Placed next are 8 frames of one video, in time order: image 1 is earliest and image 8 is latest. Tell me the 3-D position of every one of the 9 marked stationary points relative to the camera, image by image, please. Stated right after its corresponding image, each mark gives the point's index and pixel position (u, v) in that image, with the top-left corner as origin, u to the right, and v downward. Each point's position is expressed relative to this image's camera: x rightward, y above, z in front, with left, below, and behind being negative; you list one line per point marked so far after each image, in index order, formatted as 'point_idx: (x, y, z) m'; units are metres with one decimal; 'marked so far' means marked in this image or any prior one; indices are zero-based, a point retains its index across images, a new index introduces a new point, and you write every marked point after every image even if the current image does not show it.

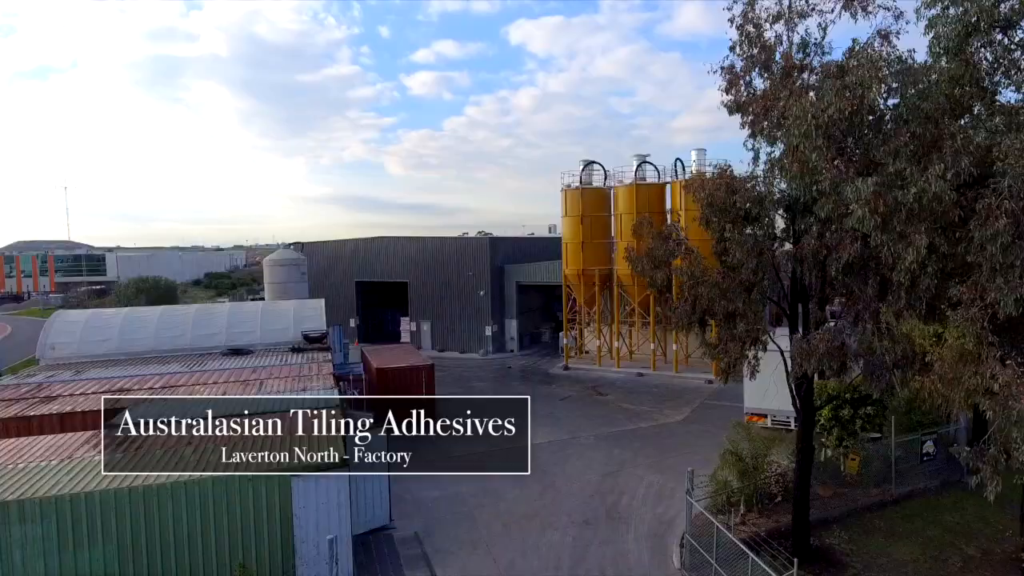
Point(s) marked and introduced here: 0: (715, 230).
0: (+2.1, +0.6, +11.0) m
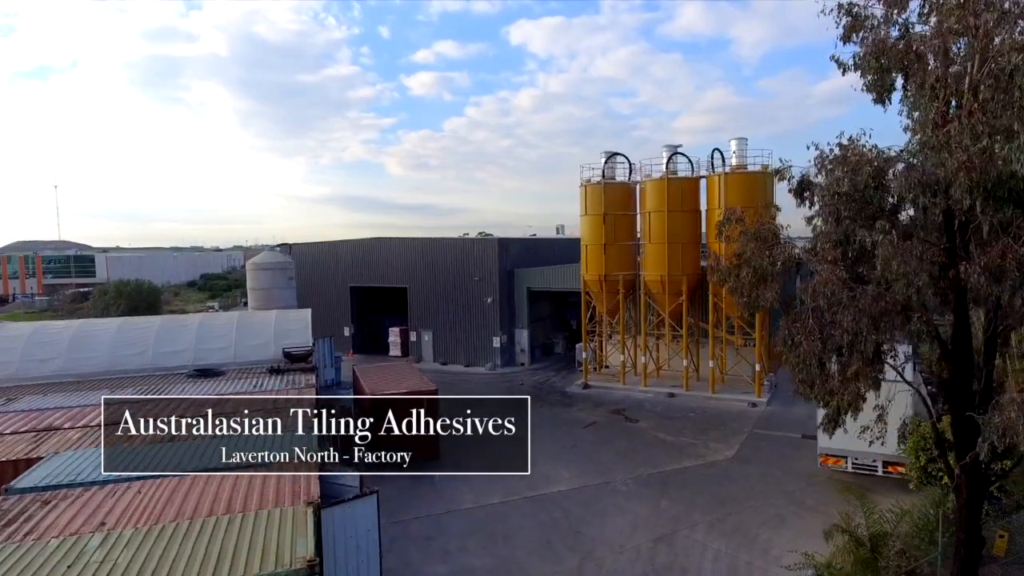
0: (+2.4, +0.4, +7.7) m
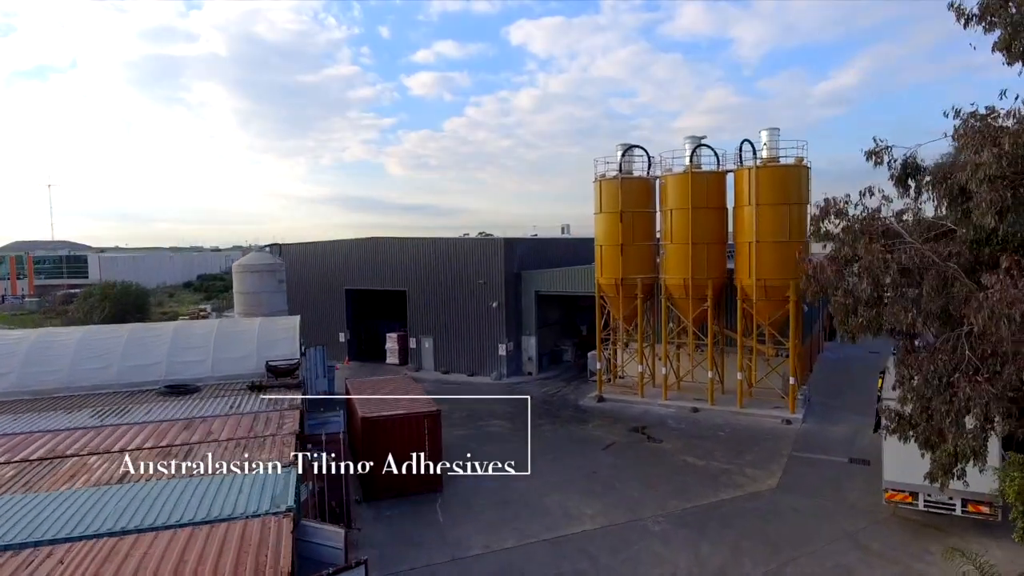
0: (+2.5, +0.3, +5.6) m
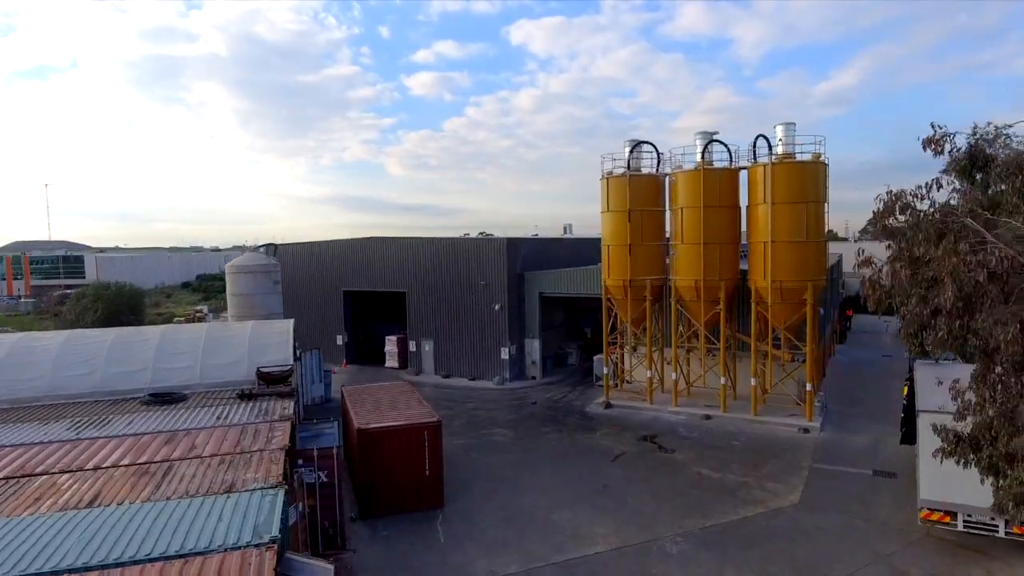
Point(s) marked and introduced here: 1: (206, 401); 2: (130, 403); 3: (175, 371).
0: (+2.6, +0.3, +4.7) m
1: (-4.4, -1.6, +15.6) m
2: (-5.5, -1.7, +15.5) m
3: (-5.2, -1.3, +16.7) m
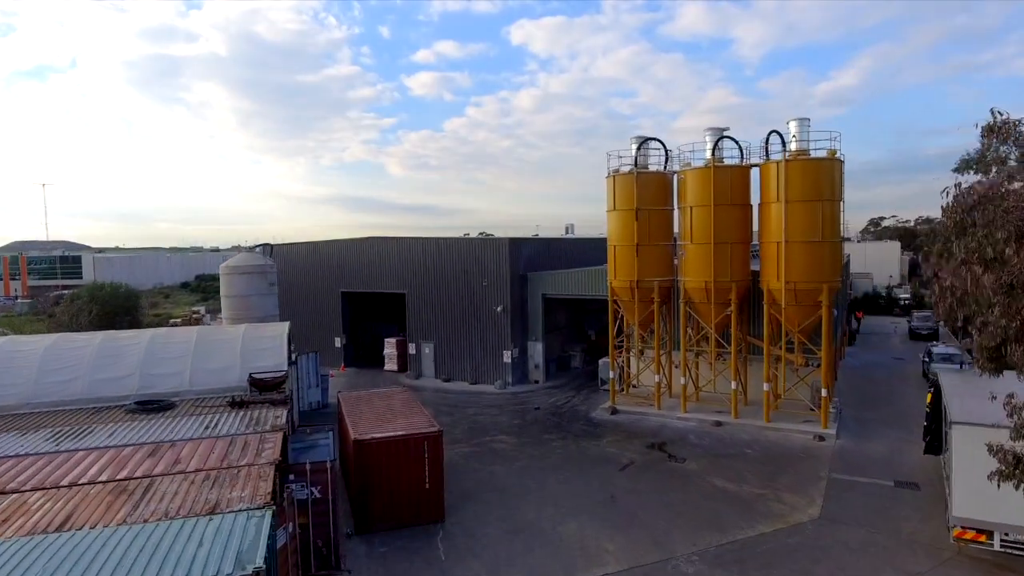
0: (+2.7, +0.3, +3.9) m
1: (-4.4, -1.7, +14.8) m
2: (-5.4, -1.7, +14.8) m
3: (-5.2, -1.3, +16.0) m
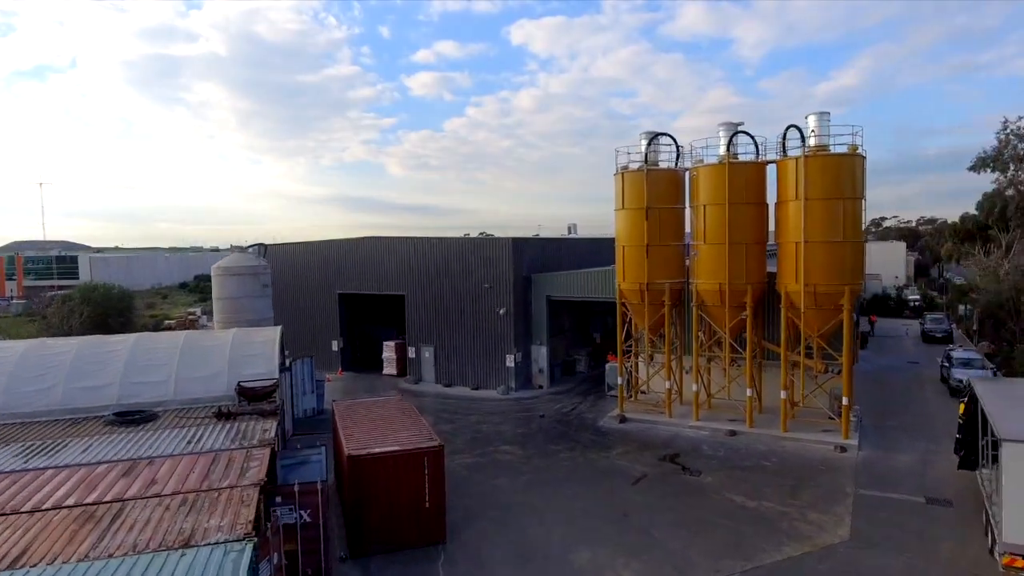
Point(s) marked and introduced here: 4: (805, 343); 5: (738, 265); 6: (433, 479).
0: (+2.8, +0.2, +3.0) m
1: (-4.3, -1.7, +13.9) m
2: (-5.4, -1.7, +13.8) m
3: (-5.1, -1.4, +15.0) m
4: (+5.1, -1.0, +18.8) m
5: (+4.0, +0.4, +19.2) m
6: (-0.9, -2.2, +12.5) m
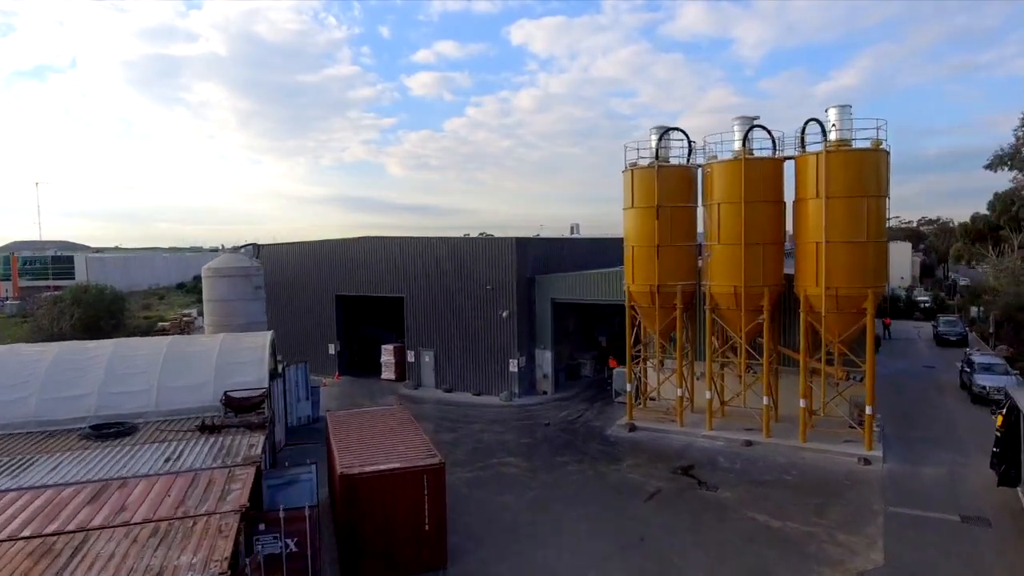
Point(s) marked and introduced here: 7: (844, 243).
0: (+2.8, +0.2, +2.0) m
1: (-4.2, -1.7, +12.9) m
2: (-5.3, -1.8, +12.8) m
3: (-5.0, -1.4, +14.0) m
4: (+5.2, -1.0, +17.8) m
5: (+4.1, +0.4, +18.2) m
6: (-0.8, -2.3, +11.5) m
7: (+5.3, +0.7, +17.1) m
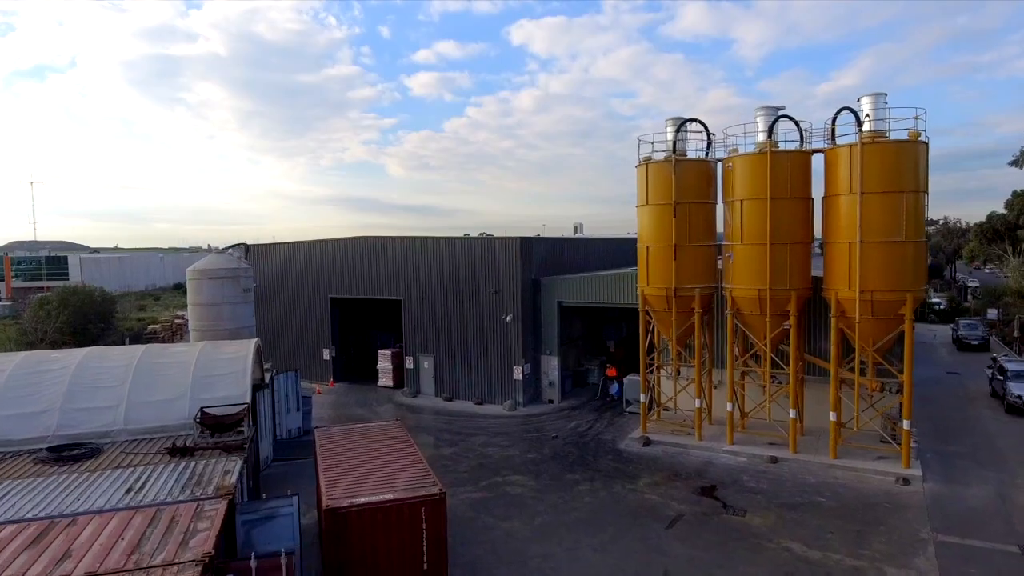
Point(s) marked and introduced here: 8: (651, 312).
0: (+2.9, +0.1, +0.6) m
1: (-4.1, -1.8, +11.5) m
2: (-5.2, -1.8, +11.4) m
3: (-4.9, -1.5, +12.6) m
4: (+5.3, -1.1, +16.4) m
5: (+4.2, +0.3, +16.8) m
6: (-0.7, -2.3, +10.2) m
7: (+5.4, +0.7, +15.7) m
8: (+2.4, -0.4, +18.8) m
